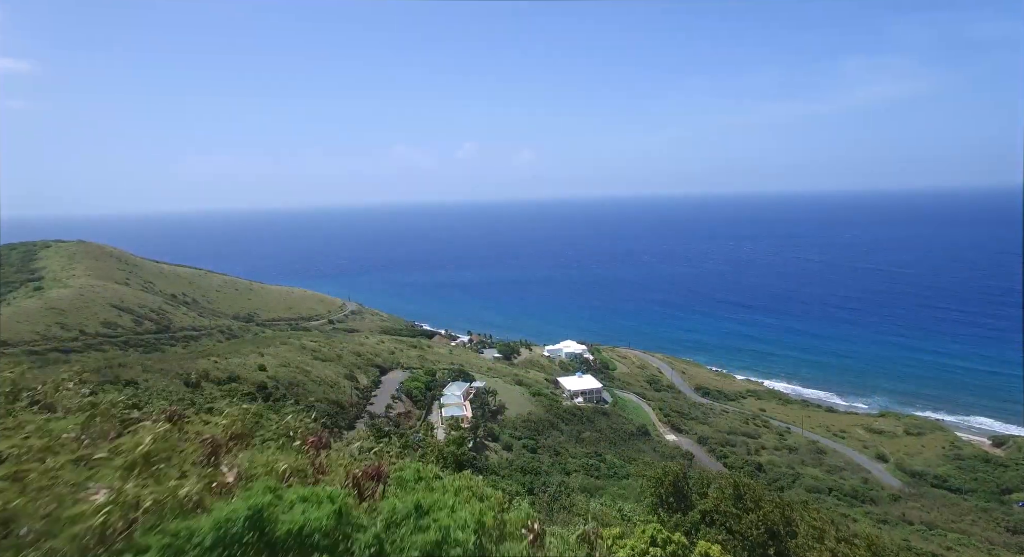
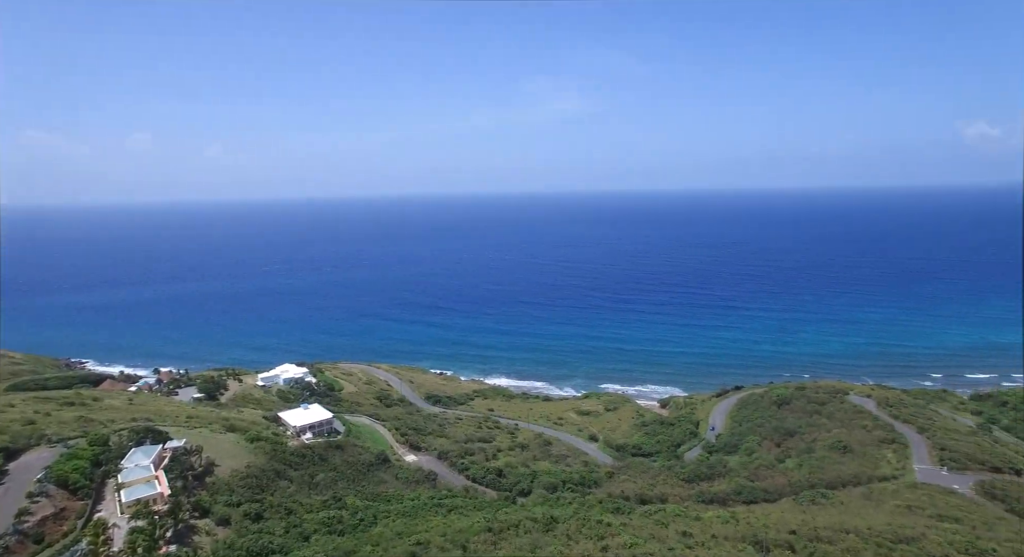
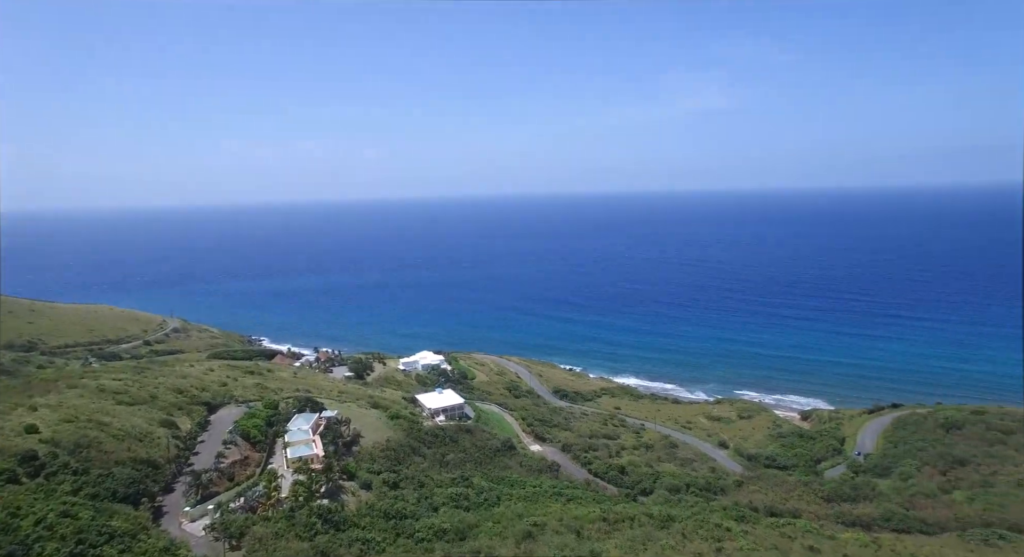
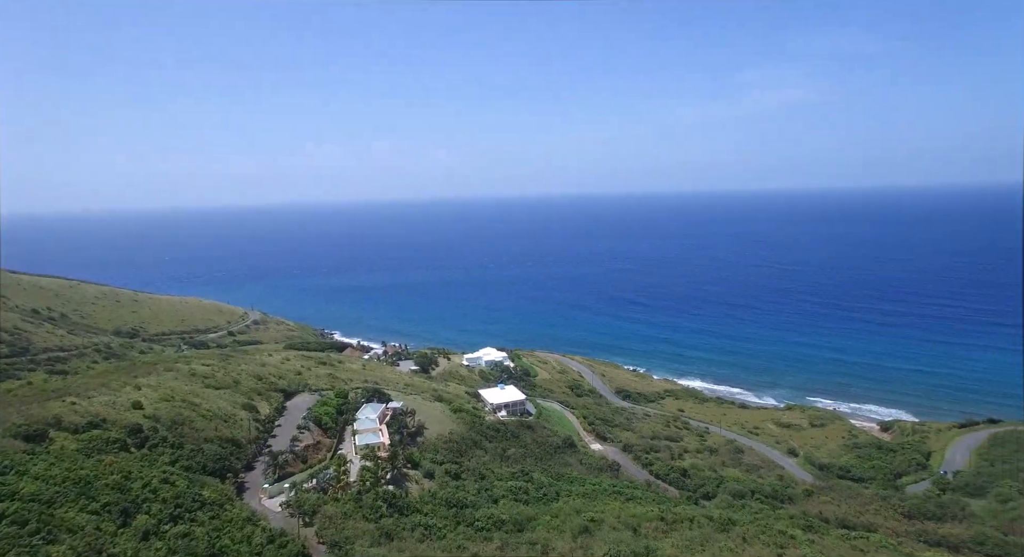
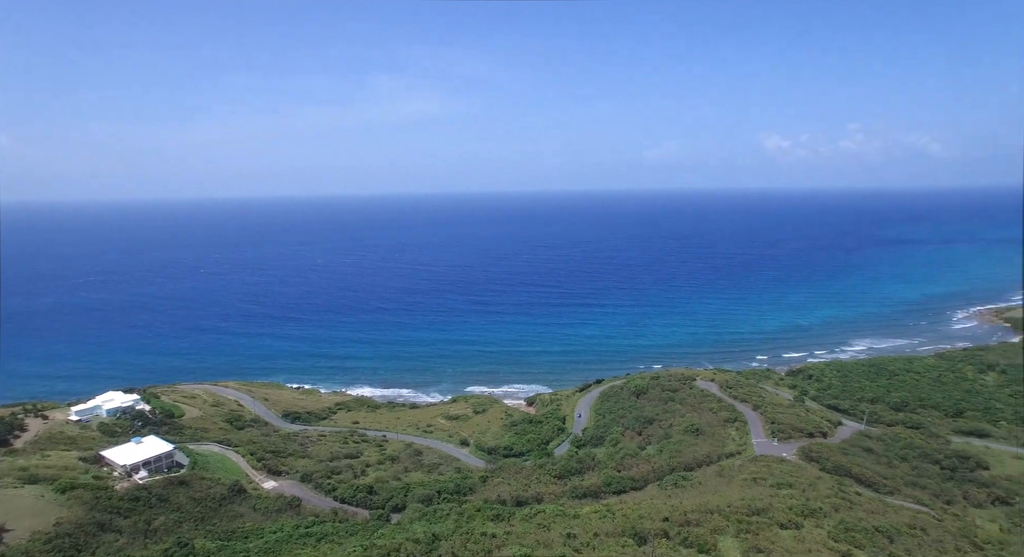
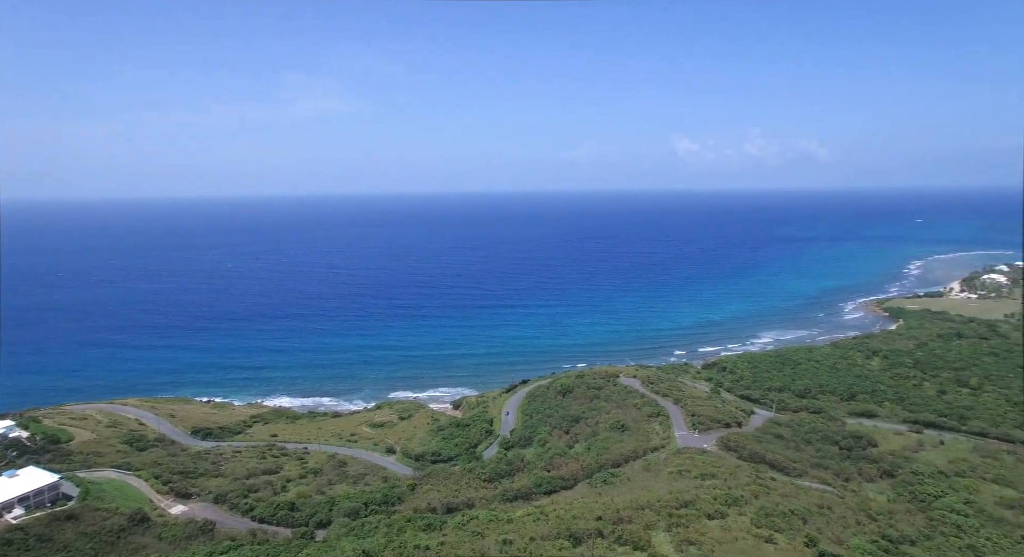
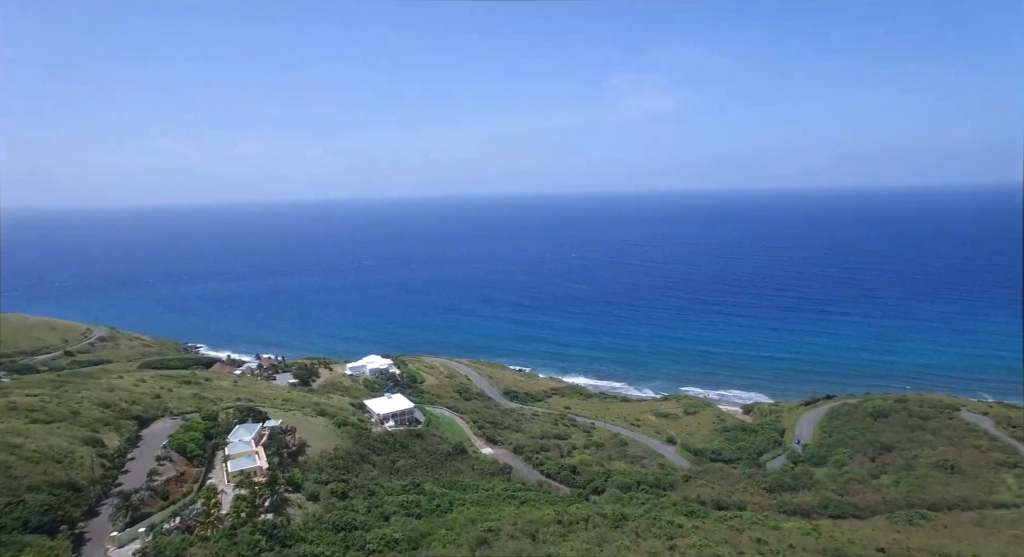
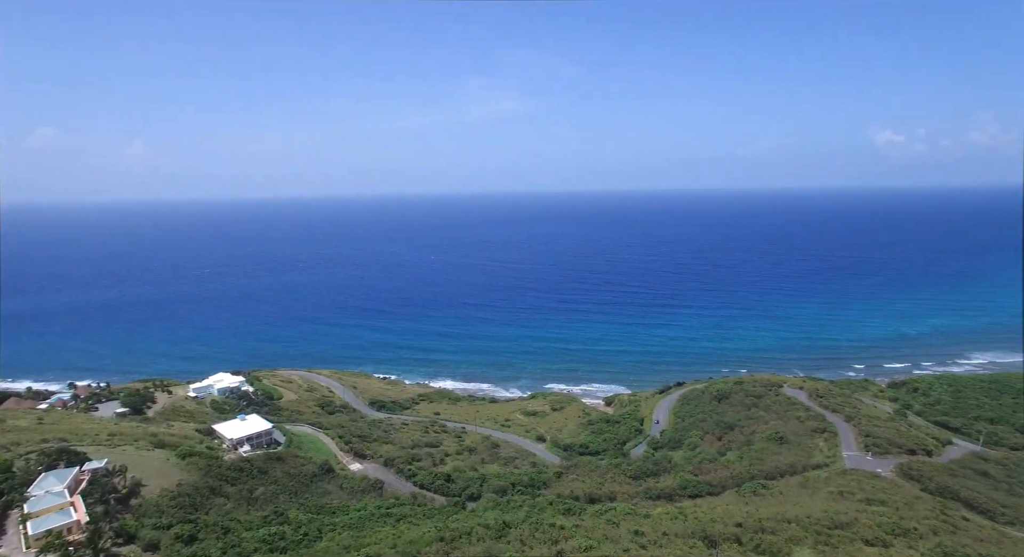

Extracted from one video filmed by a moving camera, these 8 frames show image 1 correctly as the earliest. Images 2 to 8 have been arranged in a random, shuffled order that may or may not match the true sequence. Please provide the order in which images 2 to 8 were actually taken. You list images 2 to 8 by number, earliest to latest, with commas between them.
4, 3, 7, 2, 8, 5, 6
